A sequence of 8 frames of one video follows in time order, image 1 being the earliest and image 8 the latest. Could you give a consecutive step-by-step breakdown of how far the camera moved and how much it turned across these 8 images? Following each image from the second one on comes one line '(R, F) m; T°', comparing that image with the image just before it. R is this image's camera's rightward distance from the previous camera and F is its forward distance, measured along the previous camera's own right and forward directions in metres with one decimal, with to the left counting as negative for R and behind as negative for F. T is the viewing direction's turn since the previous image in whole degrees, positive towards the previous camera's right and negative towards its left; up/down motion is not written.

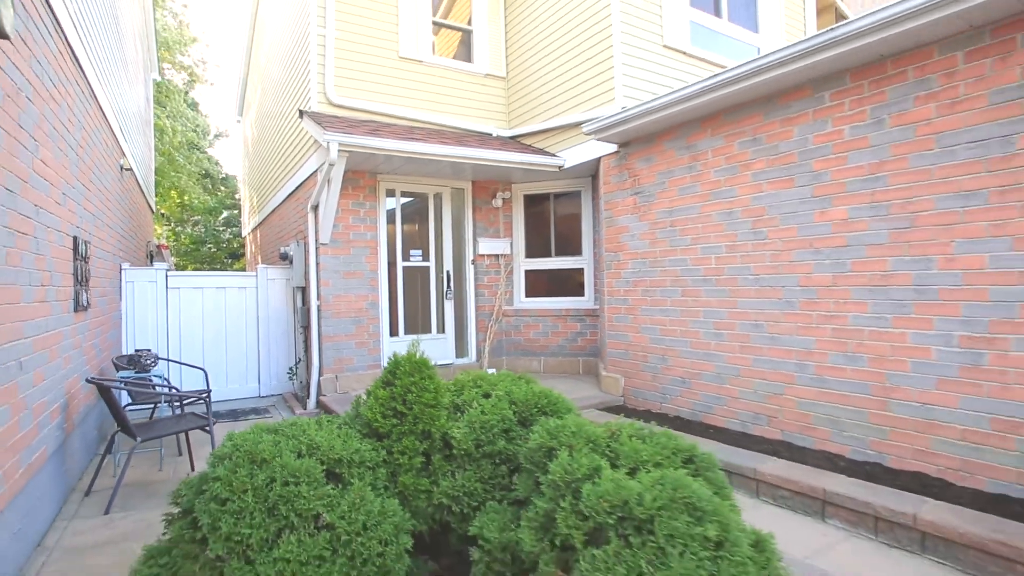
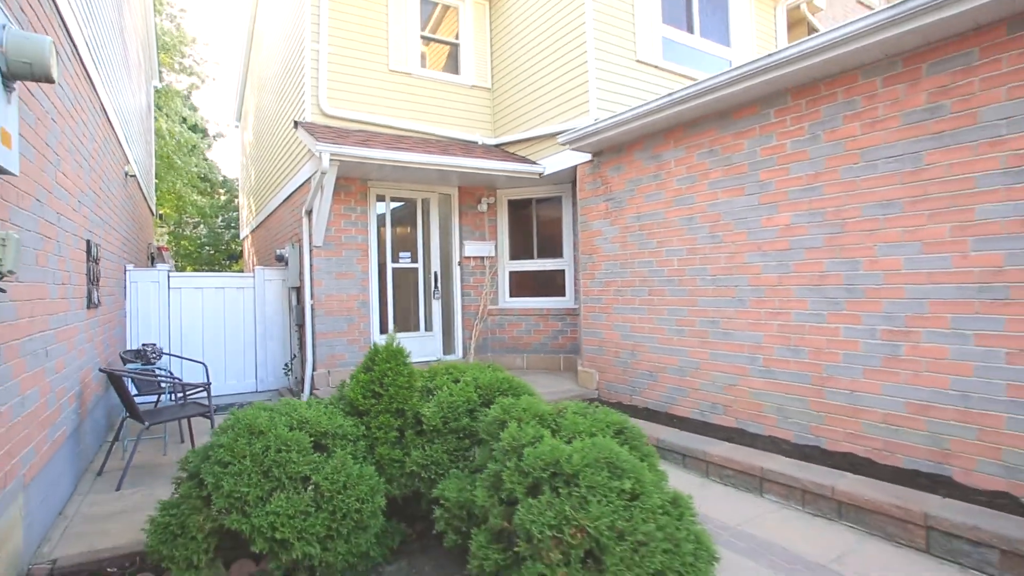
(+0.2, -0.4) m; 0°
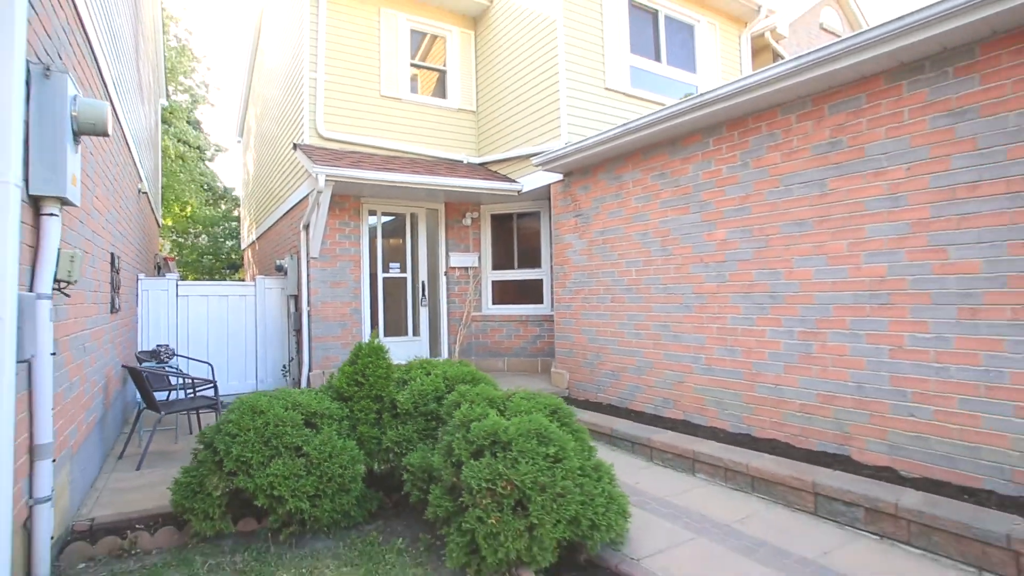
(+0.3, -0.6) m; 0°
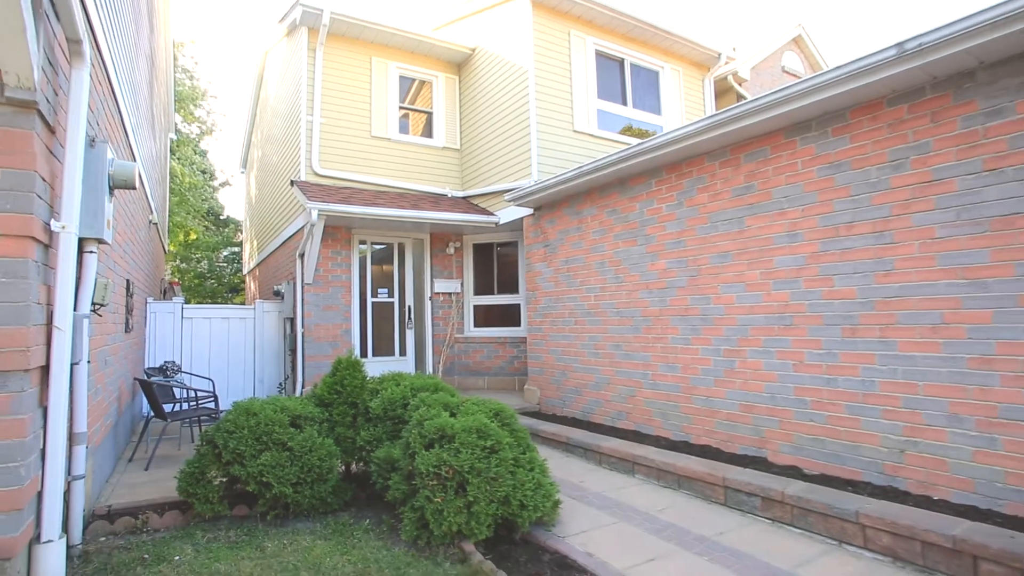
(+0.4, -0.6) m; 0°
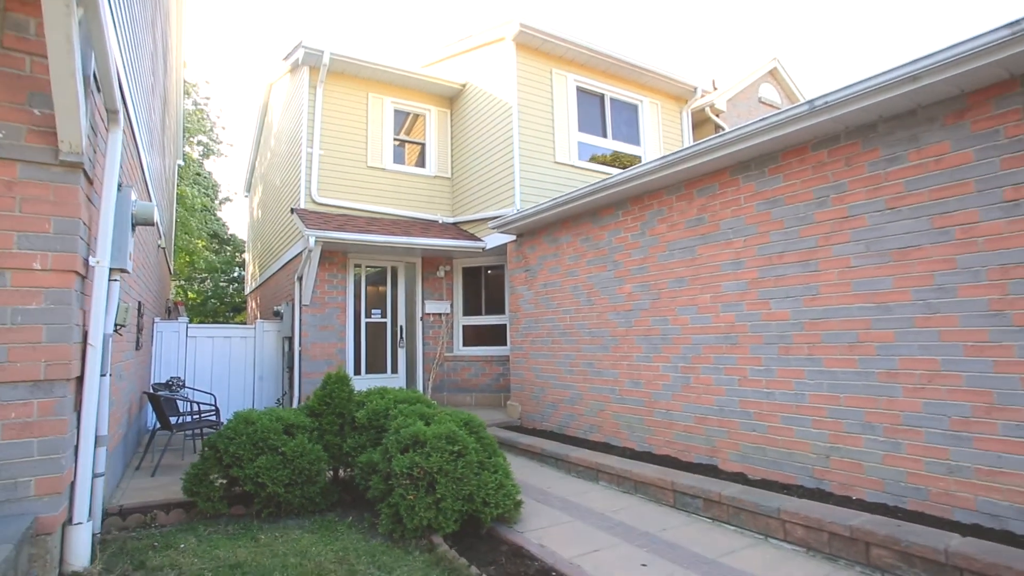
(+0.3, -0.5) m; 0°
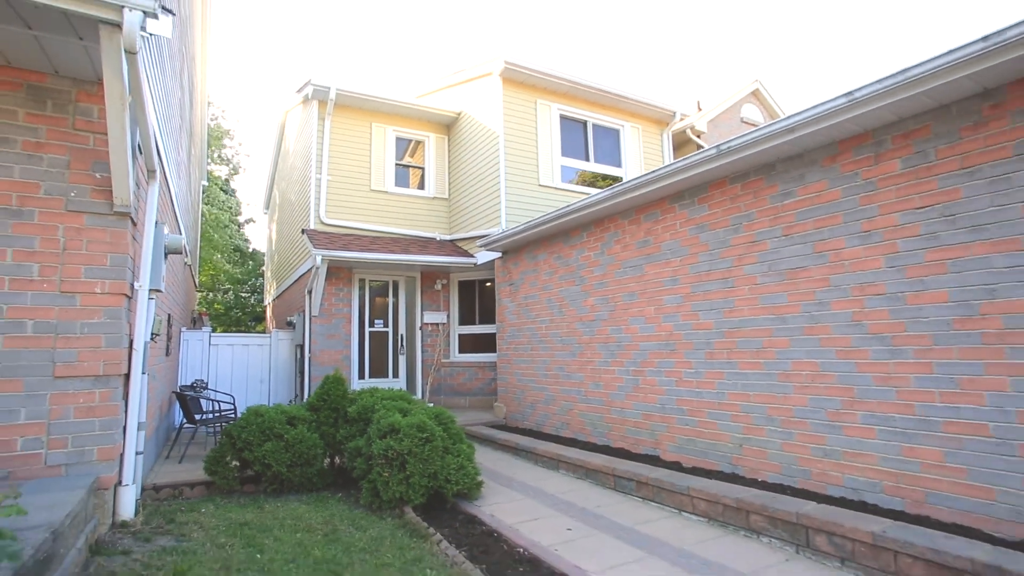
(+0.5, -0.8) m; -2°
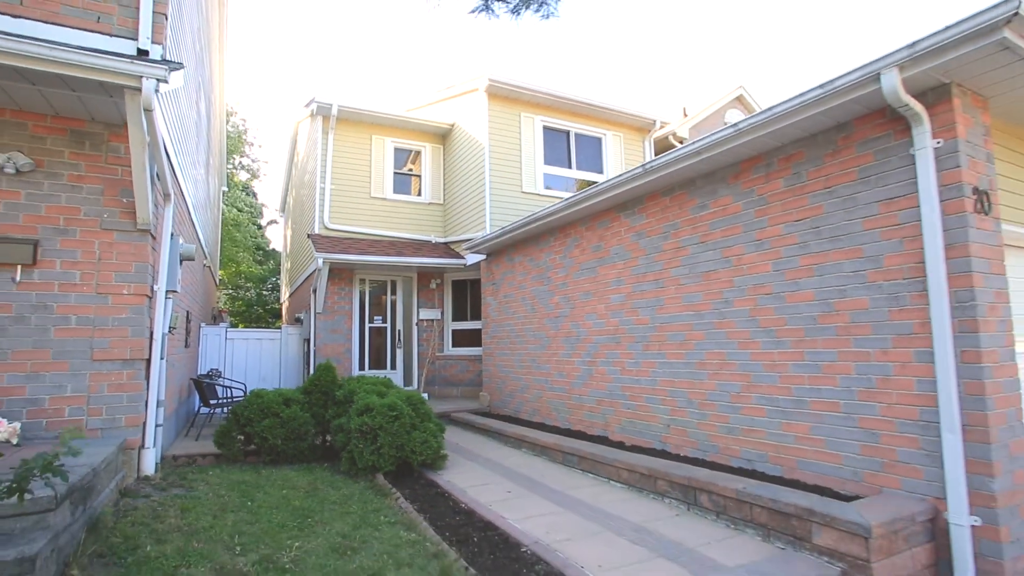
(+0.6, -0.7) m; -2°
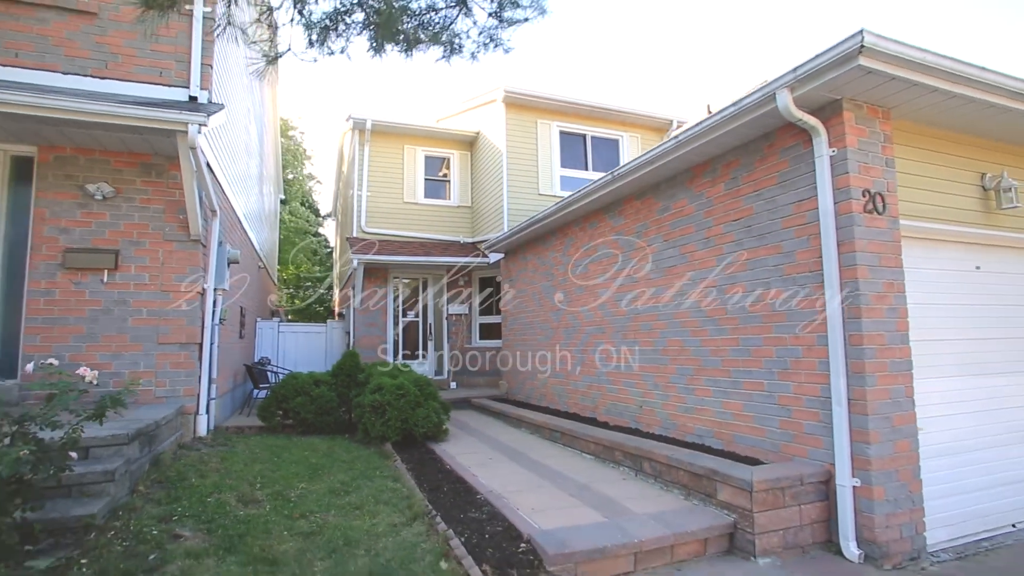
(+0.8, -0.7) m; -6°
